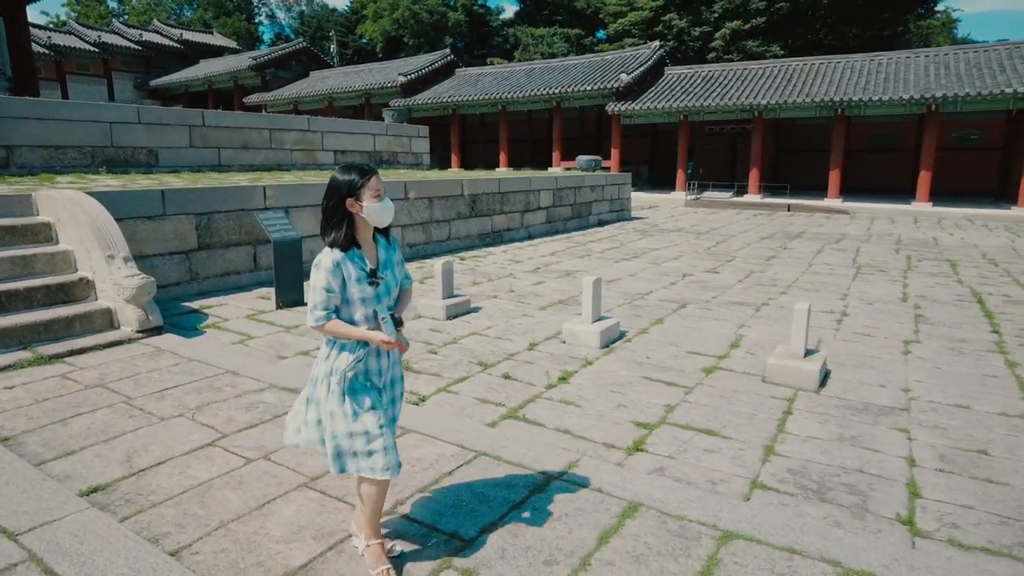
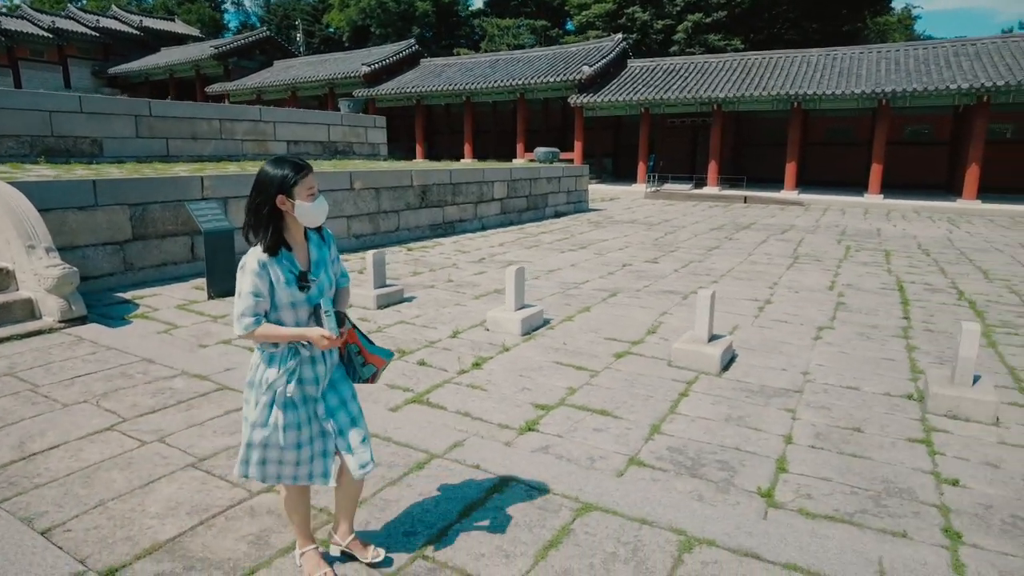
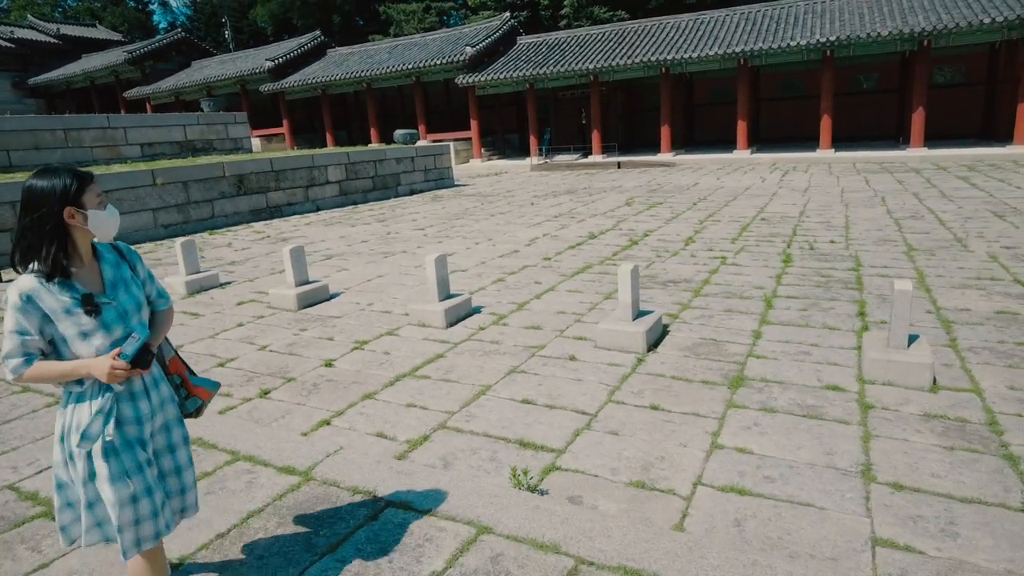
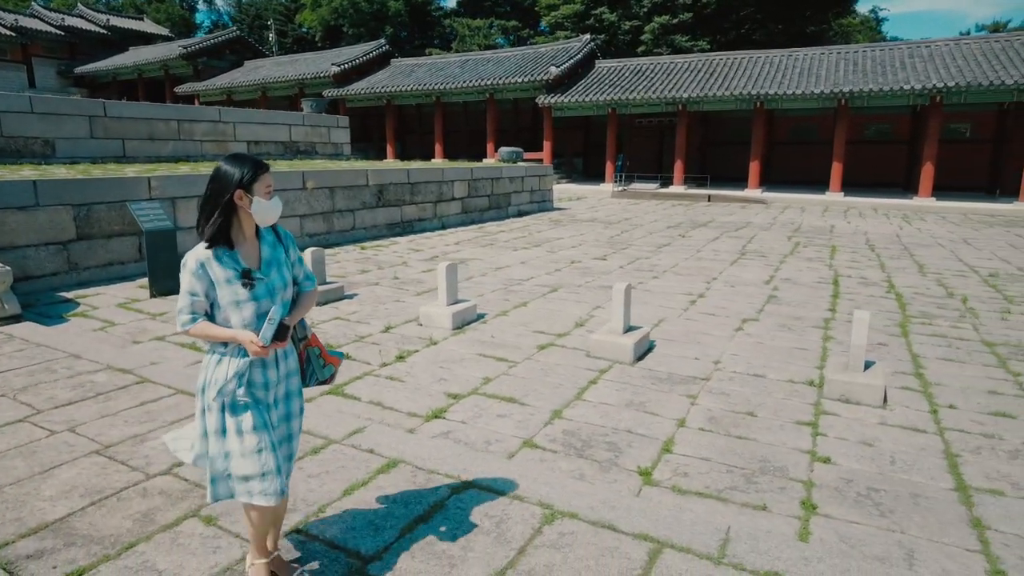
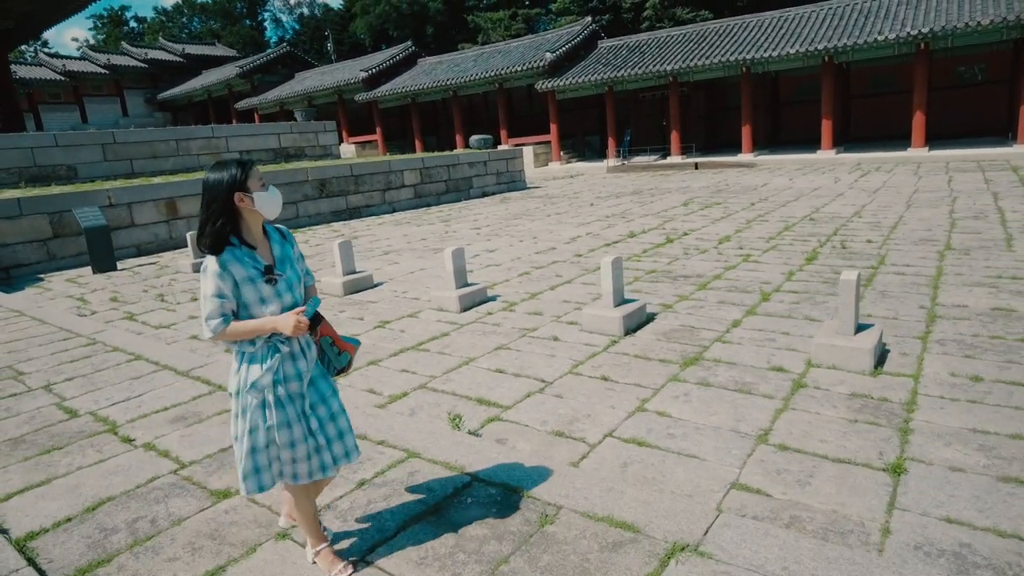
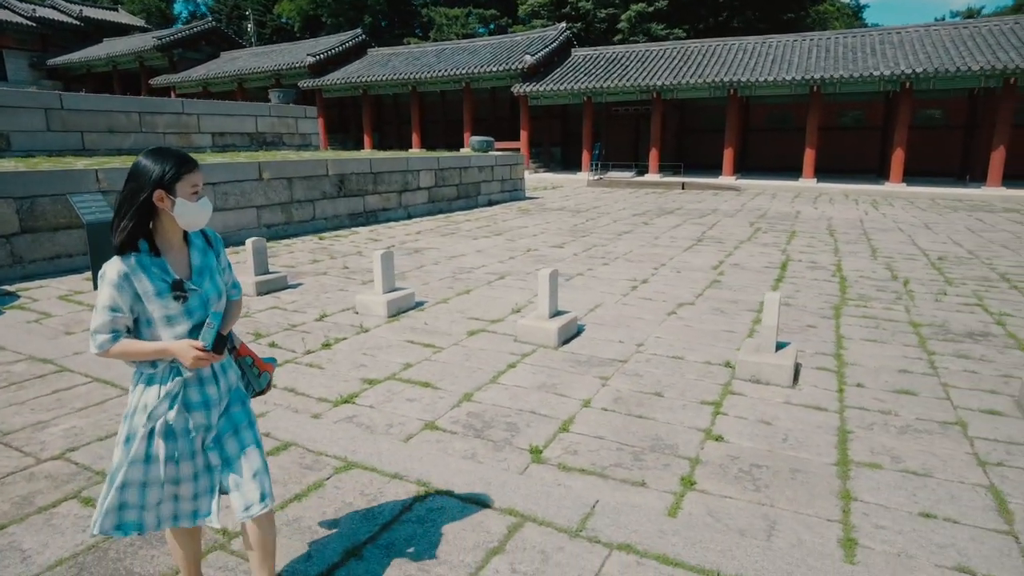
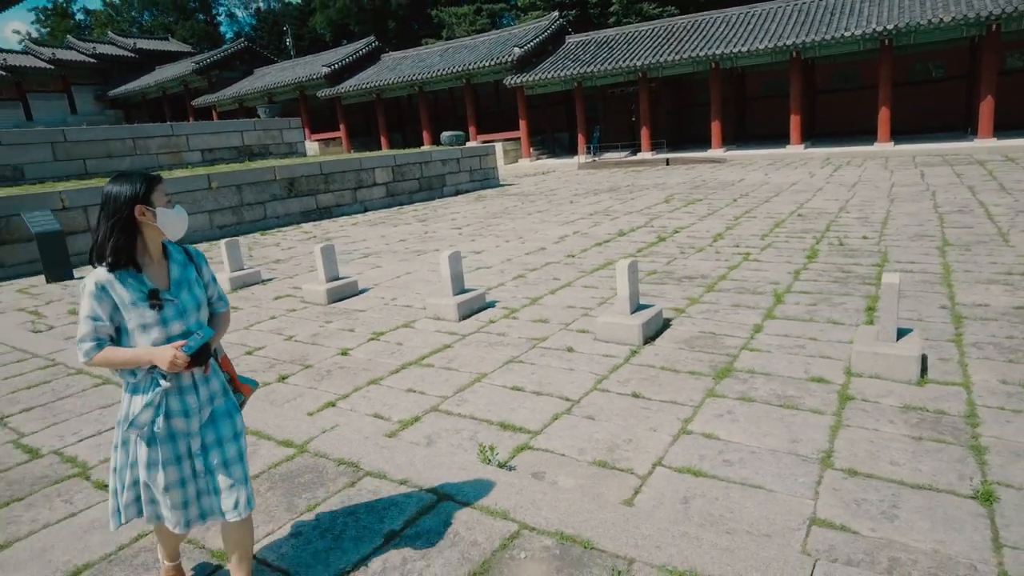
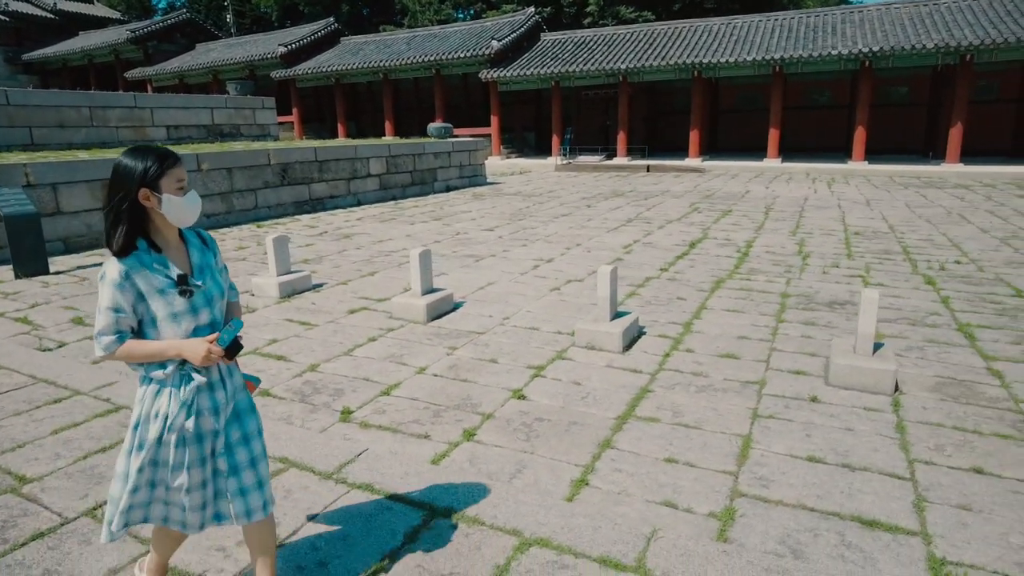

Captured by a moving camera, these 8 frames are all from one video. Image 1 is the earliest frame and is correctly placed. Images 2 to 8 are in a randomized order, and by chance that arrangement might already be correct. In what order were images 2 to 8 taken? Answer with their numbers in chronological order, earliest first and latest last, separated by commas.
2, 4, 6, 8, 3, 7, 5
